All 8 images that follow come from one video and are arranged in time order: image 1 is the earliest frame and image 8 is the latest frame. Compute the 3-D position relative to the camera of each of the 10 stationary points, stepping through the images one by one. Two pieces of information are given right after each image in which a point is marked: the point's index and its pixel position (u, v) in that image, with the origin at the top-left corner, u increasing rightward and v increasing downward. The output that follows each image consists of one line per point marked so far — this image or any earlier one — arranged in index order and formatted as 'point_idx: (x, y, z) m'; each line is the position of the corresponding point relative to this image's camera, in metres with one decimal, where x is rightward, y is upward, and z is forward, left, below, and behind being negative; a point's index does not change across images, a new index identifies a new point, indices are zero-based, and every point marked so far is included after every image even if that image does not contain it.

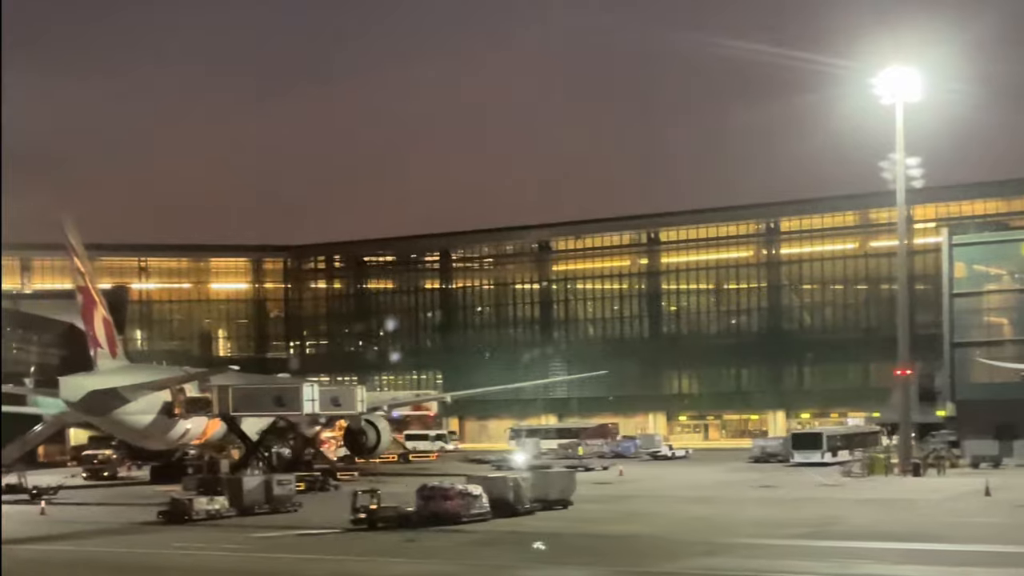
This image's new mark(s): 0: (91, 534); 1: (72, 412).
0: (-4.9, -2.8, +15.1) m
1: (-6.6, -1.9, +19.7) m
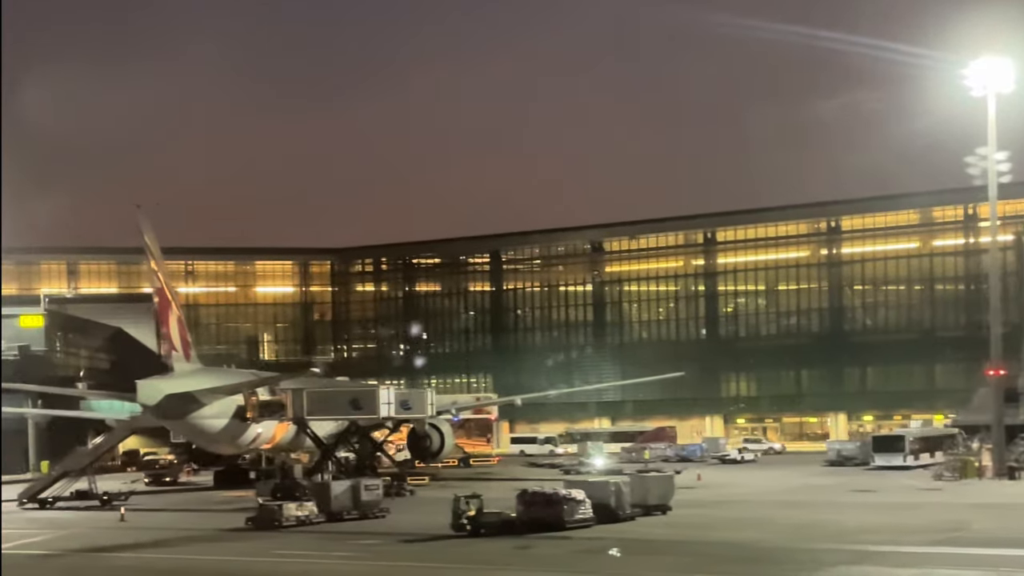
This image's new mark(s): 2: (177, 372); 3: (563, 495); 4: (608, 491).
0: (-3.7, -2.8, +14.7) m
1: (-5.4, -1.9, +19.3) m
2: (-5.0, -1.3, +19.8) m
3: (+0.5, -2.3, +14.2) m
4: (+1.1, -2.3, +14.9) m
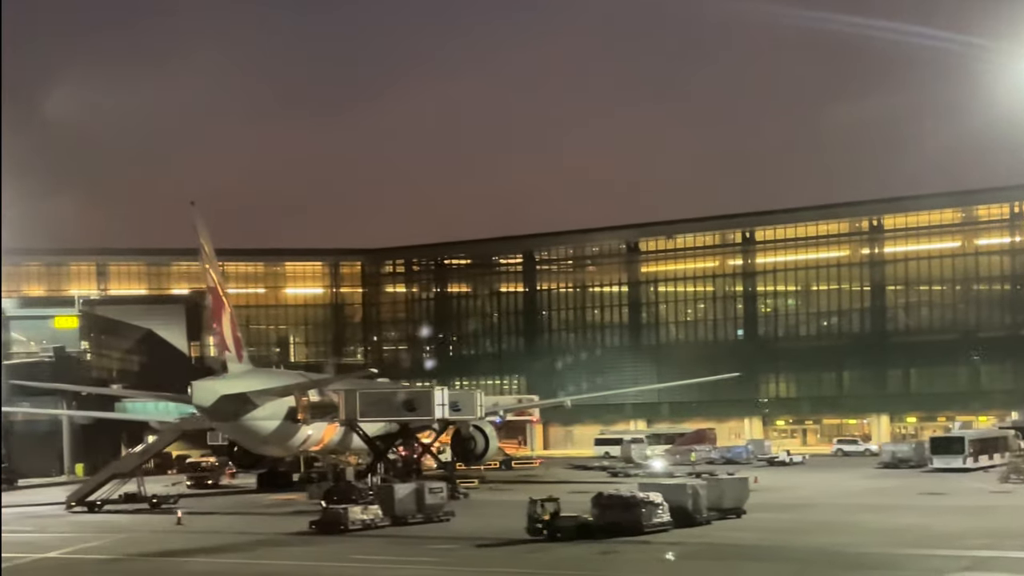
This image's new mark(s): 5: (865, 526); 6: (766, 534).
0: (-2.8, -2.8, +14.4) m
1: (-4.5, -1.9, +19.0) m
2: (-4.2, -1.3, +19.4) m
3: (+1.4, -2.2, +13.8) m
4: (+1.9, -2.3, +14.5) m
5: (+3.9, -2.6, +14.4) m
6: (+2.8, -2.7, +14.0) m
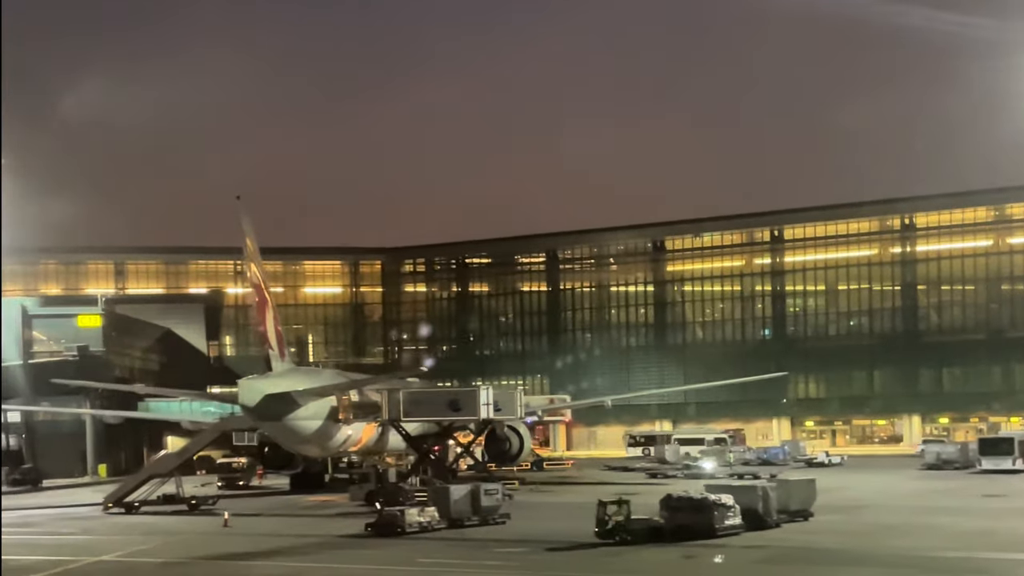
0: (-2.1, -2.8, +14.0) m
1: (-3.8, -1.9, +18.6) m
2: (-3.5, -1.3, +19.0) m
3: (+2.1, -2.2, +13.4) m
4: (+2.6, -2.3, +14.1) m
5: (+4.6, -2.6, +14.0) m
6: (+3.5, -2.6, +13.6) m
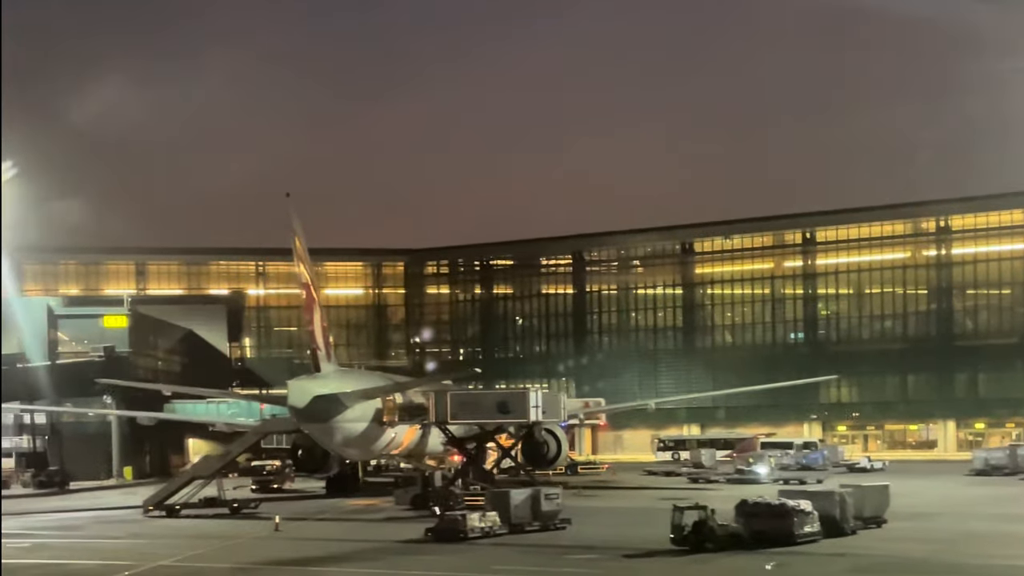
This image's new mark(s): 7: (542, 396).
0: (-1.4, -2.8, +13.5) m
1: (-3.1, -1.9, +18.1) m
2: (-2.7, -1.2, +18.6) m
3: (+2.8, -2.2, +13.0) m
4: (+3.4, -2.3, +13.7) m
5: (+5.4, -2.6, +13.6) m
6: (+4.2, -2.6, +13.2) m
7: (+0.4, -1.6, +19.6) m
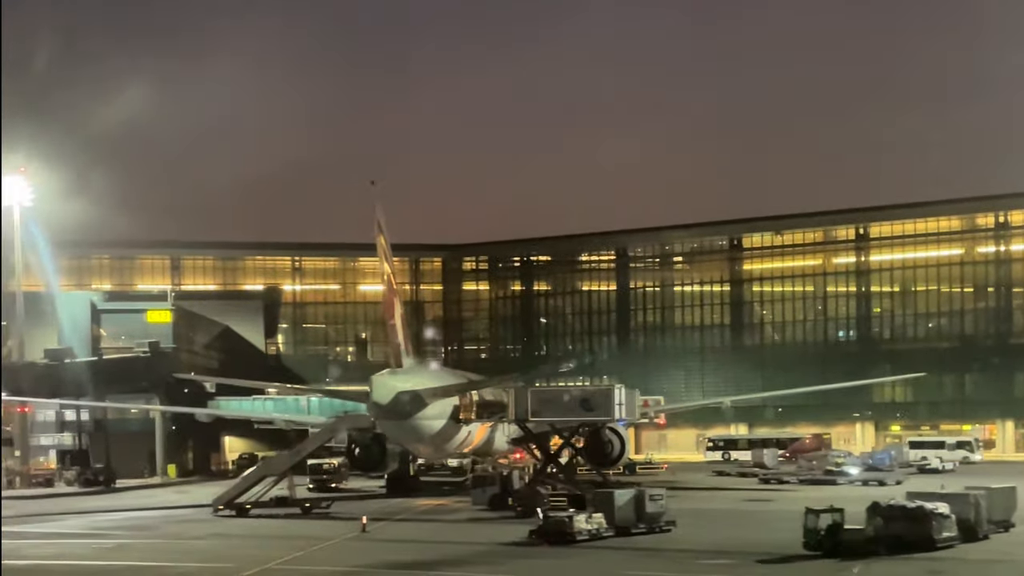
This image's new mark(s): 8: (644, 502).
0: (-0.2, -2.7, +12.9) m
1: (-1.9, -1.7, +17.5) m
2: (-1.5, -1.1, +18.0) m
3: (+4.0, -2.1, +12.3) m
4: (+4.6, -2.2, +13.0) m
5: (+6.5, -2.5, +12.9) m
6: (+5.4, -2.5, +12.5) m
7: (+1.6, -1.5, +19.0) m
8: (+1.5, -2.4, +14.9) m
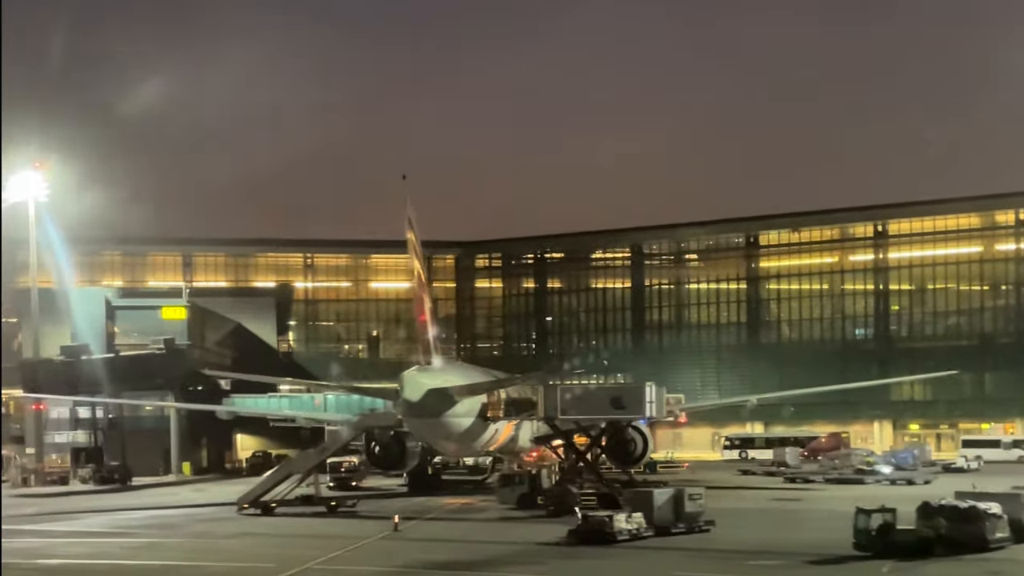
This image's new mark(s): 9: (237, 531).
0: (+0.2, -2.6, +12.6) m
1: (-1.5, -1.7, +17.2) m
2: (-1.1, -1.1, +17.7) m
3: (+4.4, -2.1, +12.1) m
4: (+5.0, -2.1, +12.8) m
5: (+6.9, -2.5, +12.6) m
6: (+5.8, -2.5, +12.3) m
7: (+2.1, -1.5, +18.7) m
8: (+1.9, -2.4, +14.6) m
9: (-3.5, -3.1, +16.4) m
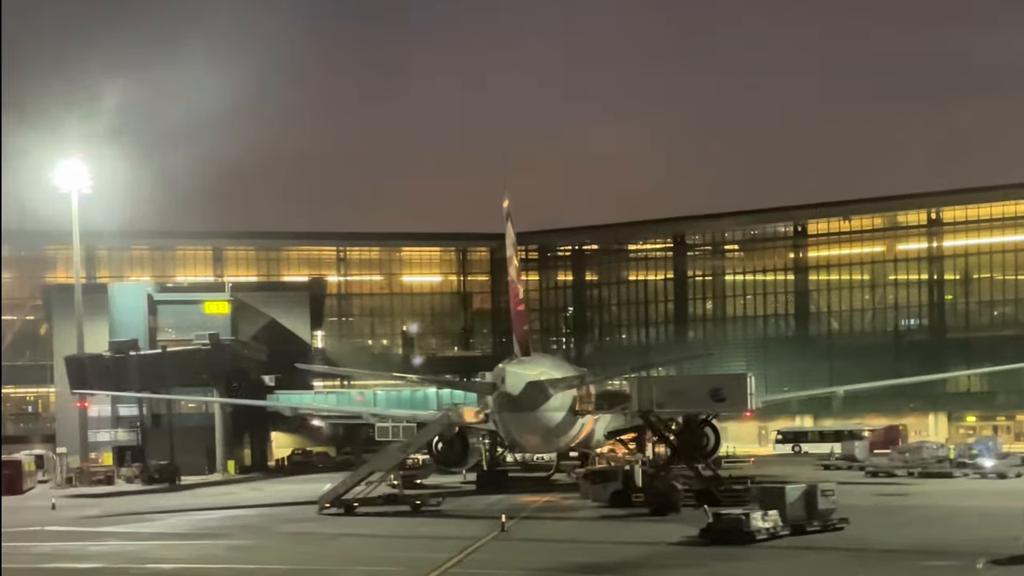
0: (+1.5, -2.5, +11.8) m
1: (-0.2, -1.5, +16.4) m
2: (+0.2, -0.9, +16.9) m
3: (+5.7, -1.9, +11.3) m
4: (+6.3, -2.0, +12.0) m
5: (+8.3, -2.3, +11.9) m
6: (+7.1, -2.3, +11.5) m
7: (+3.3, -1.3, +17.9) m
8: (+3.2, -2.2, +13.8) m
9: (-2.2, -2.9, +15.6) m
